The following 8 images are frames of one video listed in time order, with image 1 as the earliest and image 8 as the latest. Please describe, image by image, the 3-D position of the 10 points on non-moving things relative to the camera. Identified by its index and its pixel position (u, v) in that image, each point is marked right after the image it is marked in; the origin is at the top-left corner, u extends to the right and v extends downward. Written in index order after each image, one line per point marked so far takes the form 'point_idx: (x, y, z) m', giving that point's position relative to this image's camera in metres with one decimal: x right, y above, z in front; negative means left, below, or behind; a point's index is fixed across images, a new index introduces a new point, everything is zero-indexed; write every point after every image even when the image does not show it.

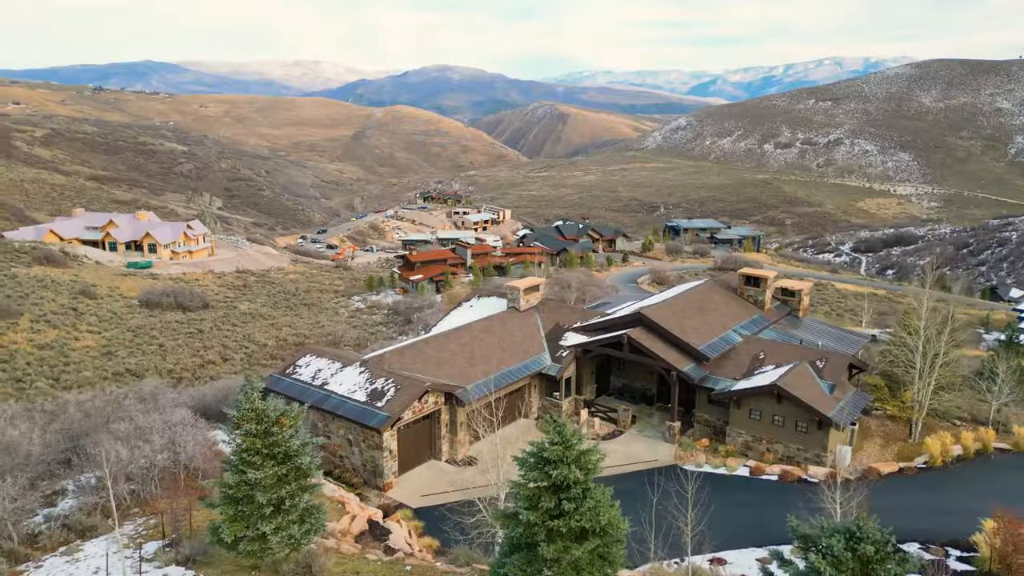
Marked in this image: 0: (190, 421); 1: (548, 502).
0: (-6.7, -2.8, +14.8) m
1: (+0.3, -2.3, +7.4) m
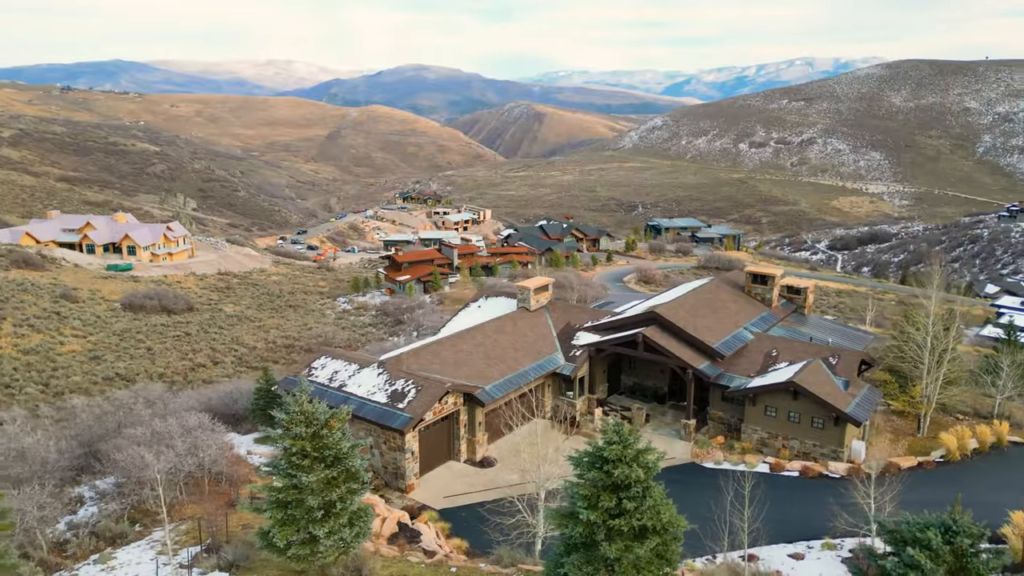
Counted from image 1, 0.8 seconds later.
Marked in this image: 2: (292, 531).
0: (-6.2, -2.8, +14.6) m
1: (+1.0, -2.2, +7.4) m
2: (-2.5, -2.8, +8.3) m
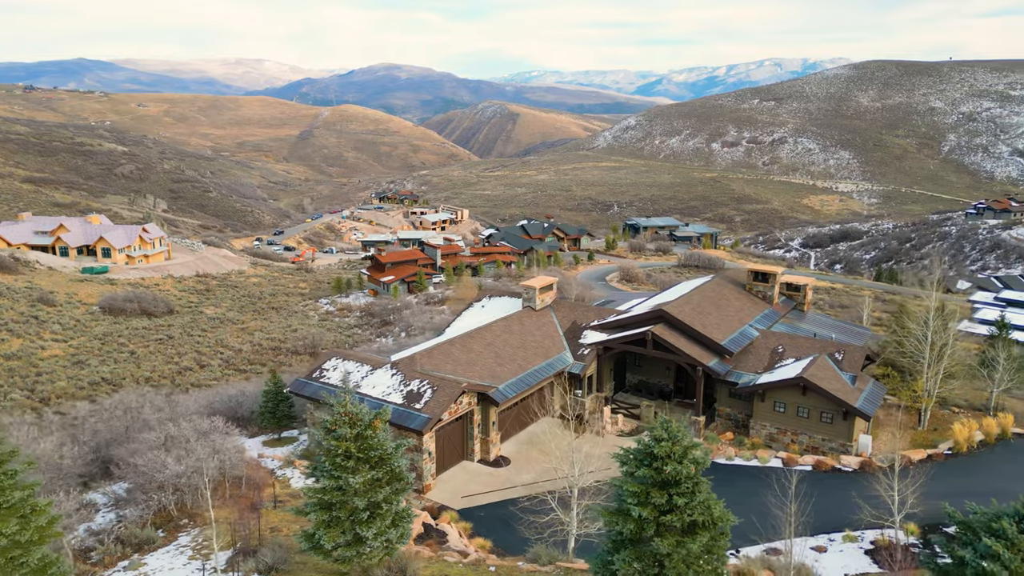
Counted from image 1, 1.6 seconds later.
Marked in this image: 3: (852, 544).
0: (-5.9, -2.8, +14.5) m
1: (+1.5, -2.2, +7.5) m
2: (-2.0, -2.8, +8.3) m
3: (+5.4, -4.1, +11.3) m
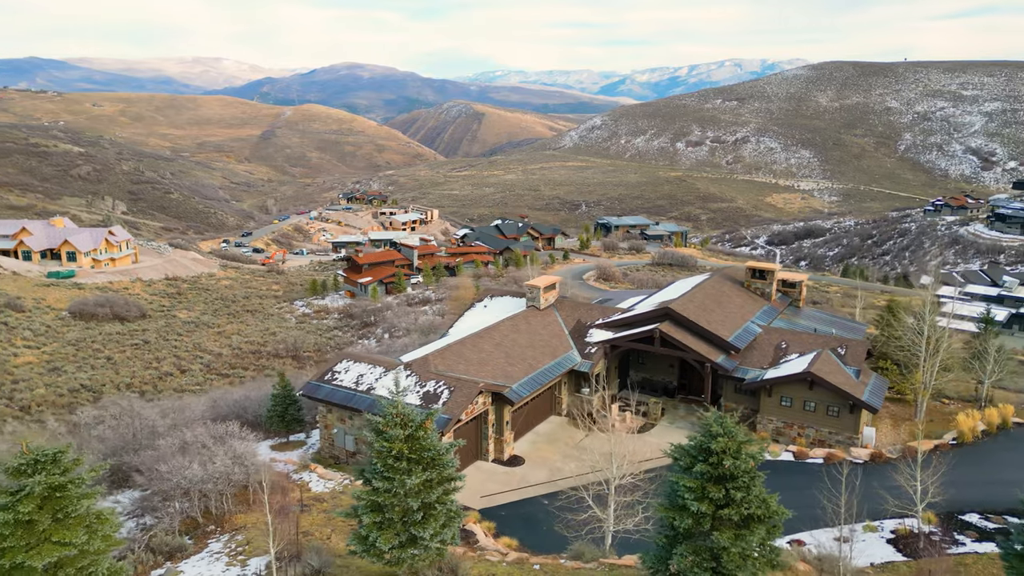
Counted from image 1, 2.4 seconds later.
0: (-5.5, -2.9, +14.3) m
1: (+2.2, -2.2, +7.6) m
2: (-1.4, -2.9, +8.2) m
3: (+5.9, -4.0, +11.6) m
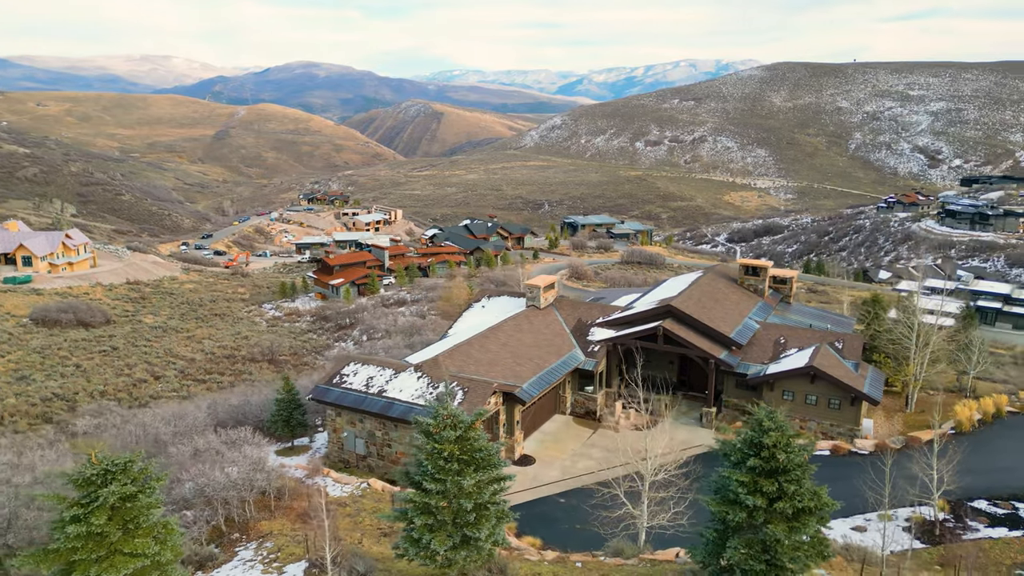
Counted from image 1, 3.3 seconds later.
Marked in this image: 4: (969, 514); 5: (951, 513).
0: (-5.2, -3.0, +14.0) m
1: (+2.8, -2.2, +7.8) m
2: (-0.8, -2.9, +8.2) m
3: (+6.3, -3.9, +11.9) m
4: (+7.7, -3.8, +11.9) m
5: (+7.4, -3.8, +12.0) m
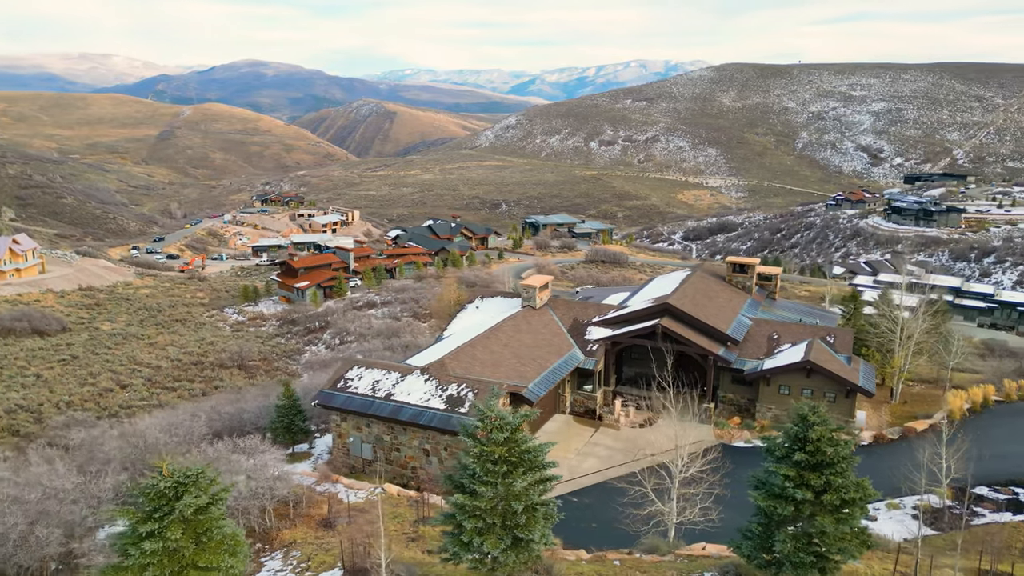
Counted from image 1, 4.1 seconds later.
0: (-5.0, -3.1, +13.8) m
1: (+3.4, -2.1, +8.0) m
2: (-0.2, -2.9, +8.2) m
3: (+6.7, -3.8, +12.3) m
4: (+8.0, -3.7, +12.4) m
5: (+7.8, -3.7, +12.4) m
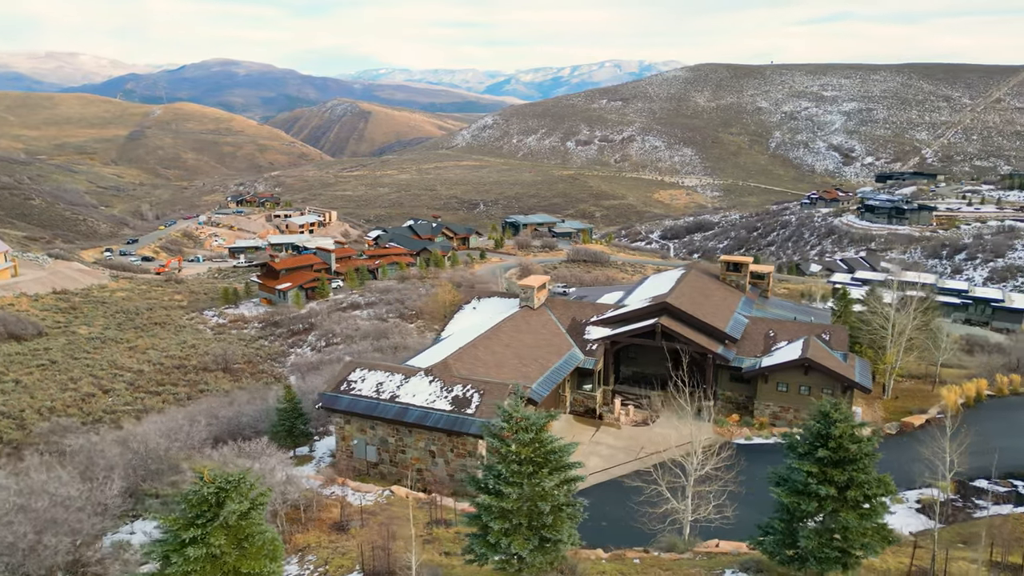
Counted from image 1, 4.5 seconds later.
0: (-4.8, -3.1, +13.6) m
1: (+3.7, -2.1, +8.1) m
2: (+0.1, -2.9, +8.2) m
3: (+6.9, -3.8, +12.5) m
4: (+8.2, -3.6, +12.6) m
5: (+7.9, -3.6, +12.7) m
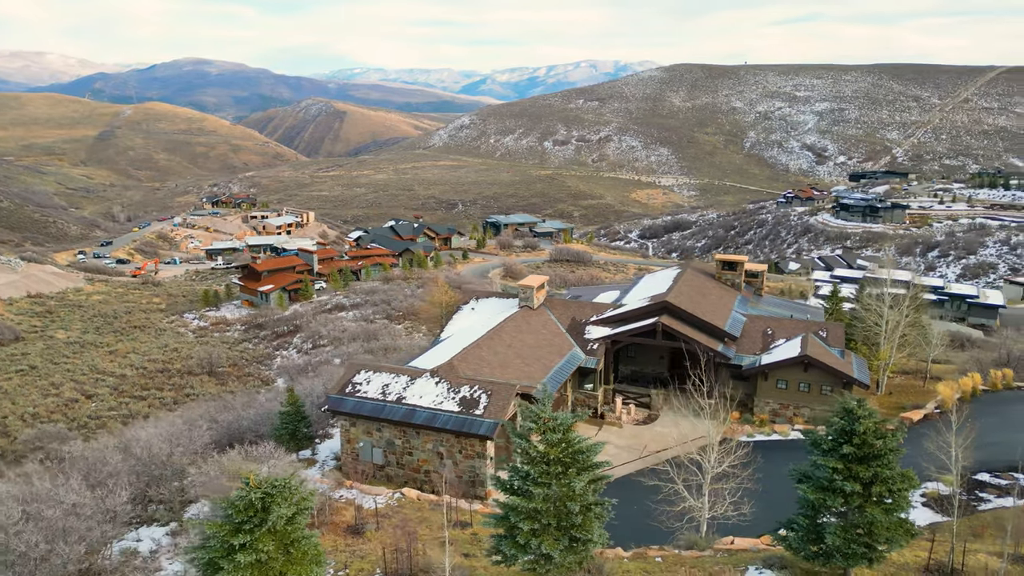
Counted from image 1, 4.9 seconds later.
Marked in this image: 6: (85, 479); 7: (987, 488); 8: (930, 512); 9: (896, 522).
0: (-4.6, -3.1, +13.5) m
1: (+4.1, -2.1, +8.2) m
2: (+0.5, -2.9, +8.2) m
3: (+7.1, -3.8, +12.7) m
4: (+8.4, -3.6, +12.9) m
5: (+8.2, -3.6, +12.9) m
6: (-7.6, -3.4, +12.7) m
7: (+8.6, -3.6, +12.8) m
8: (+7.0, -3.8, +12.1) m
9: (+4.5, -2.7, +8.3) m
